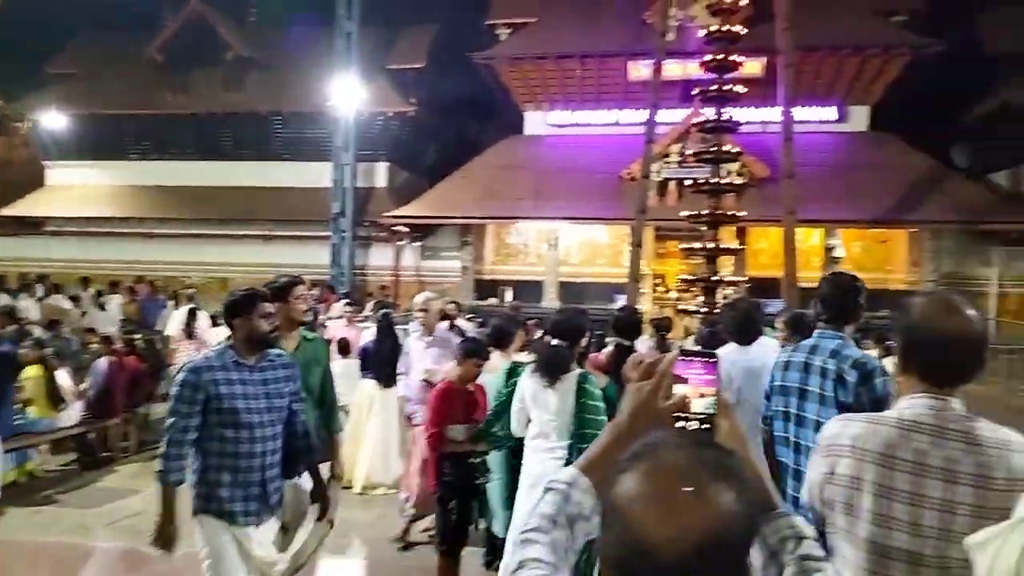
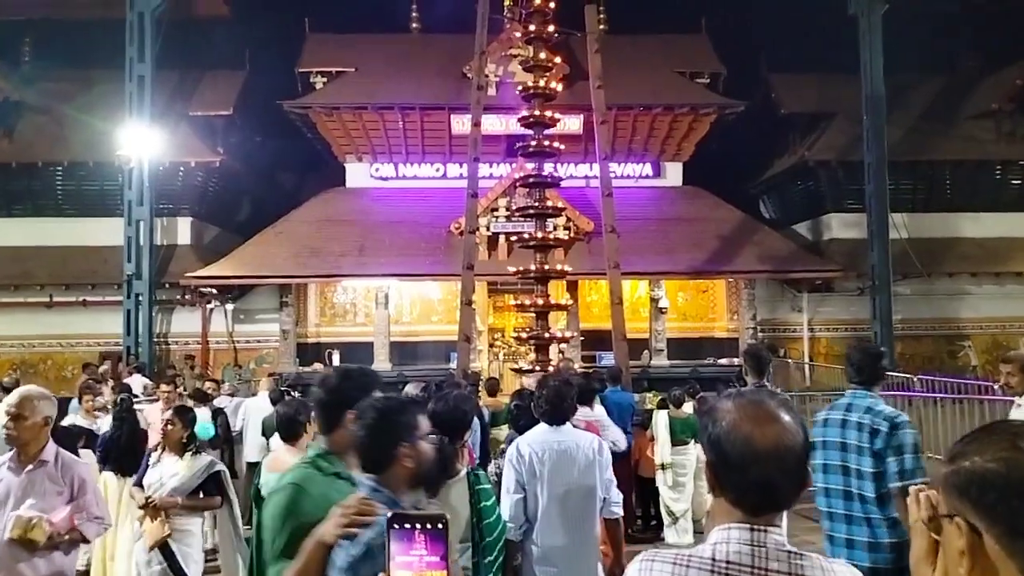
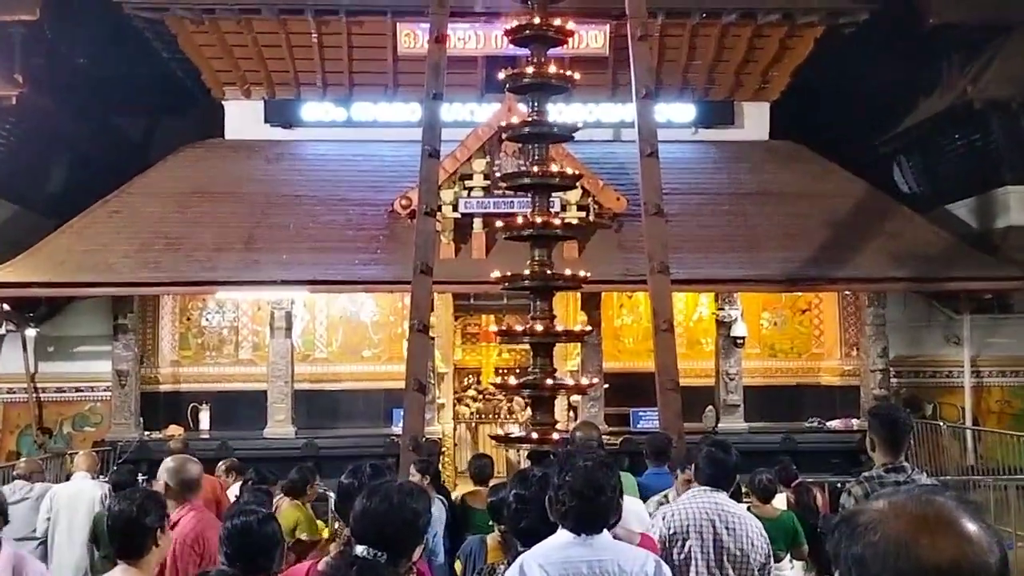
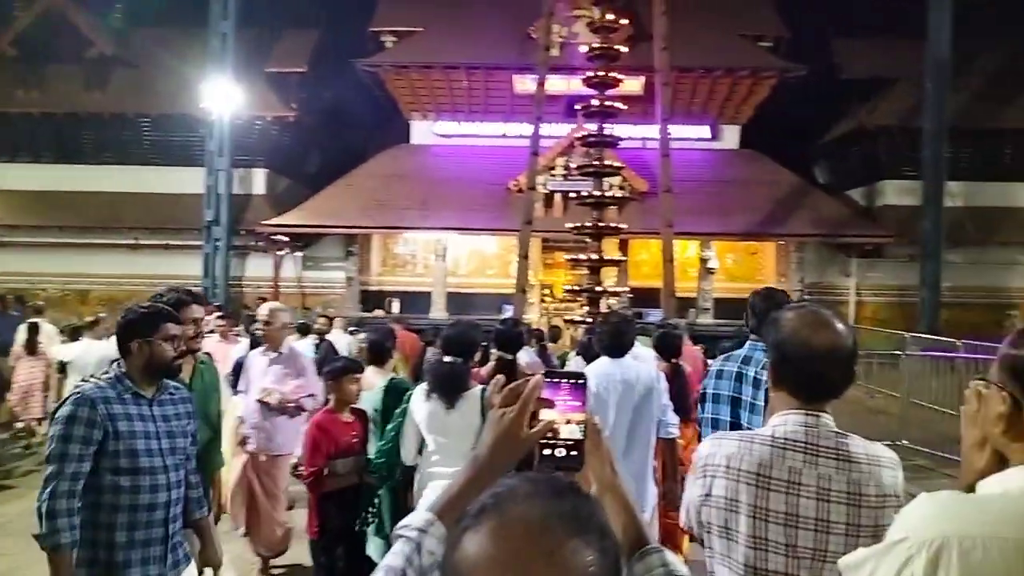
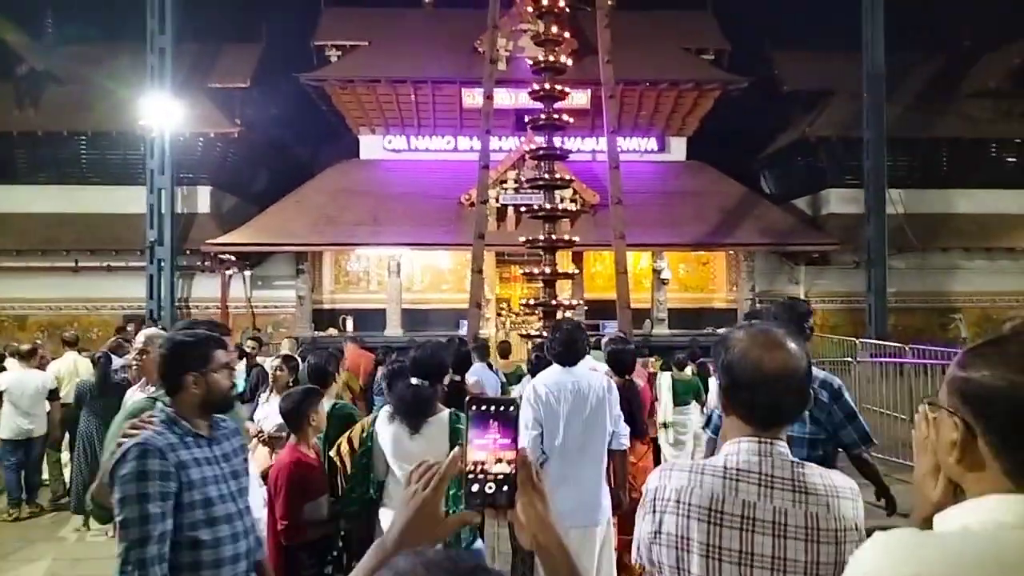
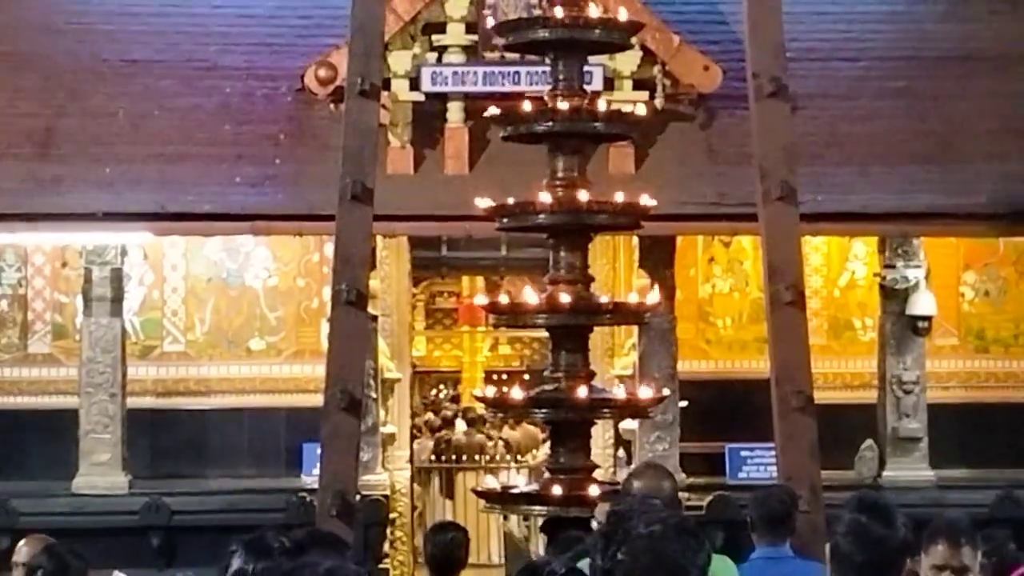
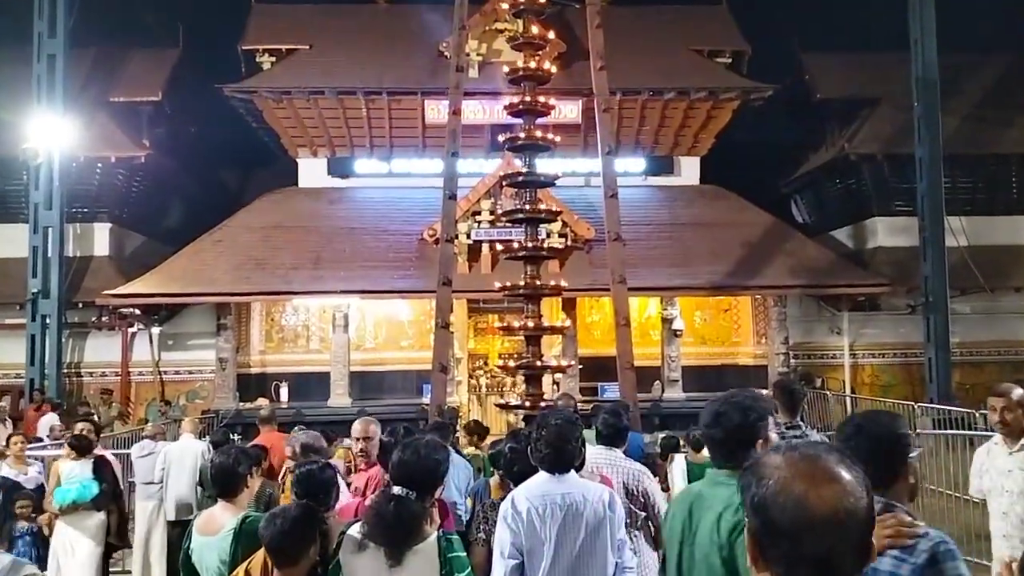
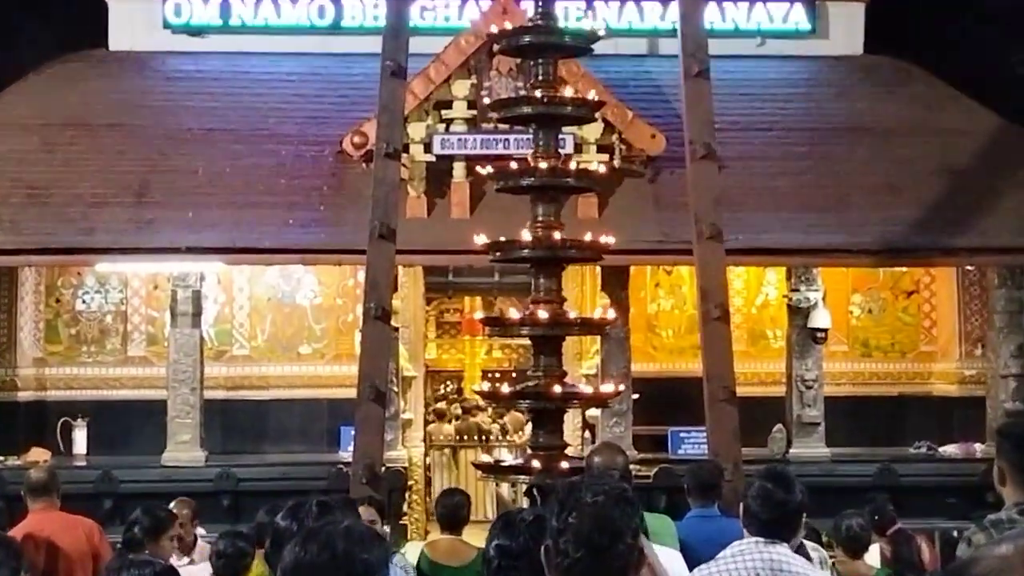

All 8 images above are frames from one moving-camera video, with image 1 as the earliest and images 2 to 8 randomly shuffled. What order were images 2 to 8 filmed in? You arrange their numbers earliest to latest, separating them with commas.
4, 5, 2, 7, 3, 8, 6
